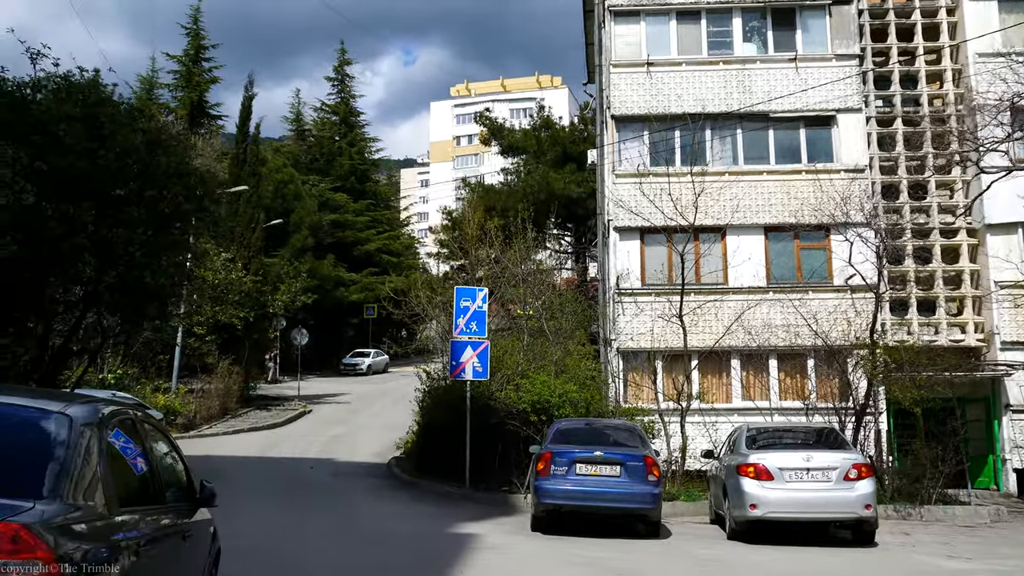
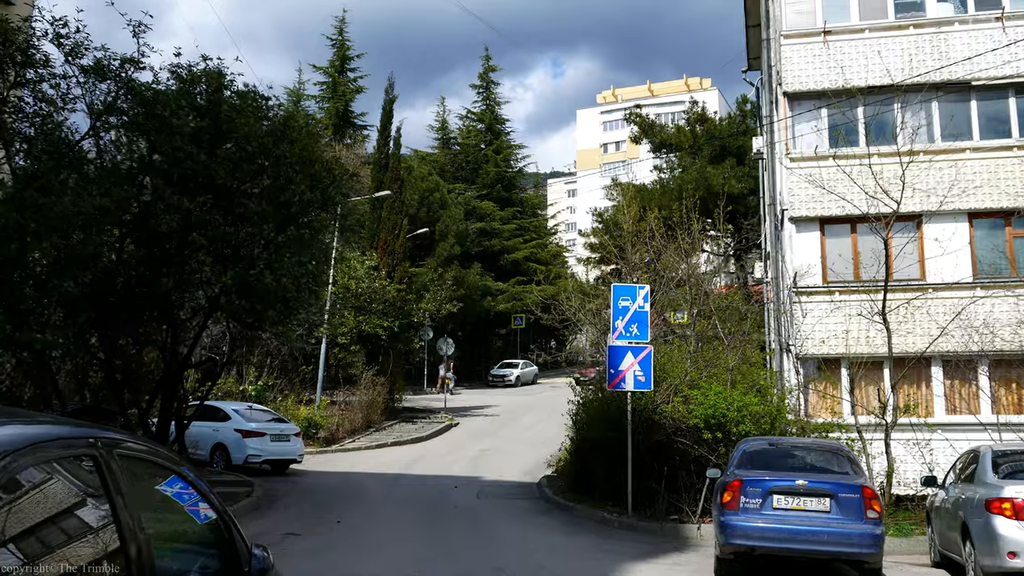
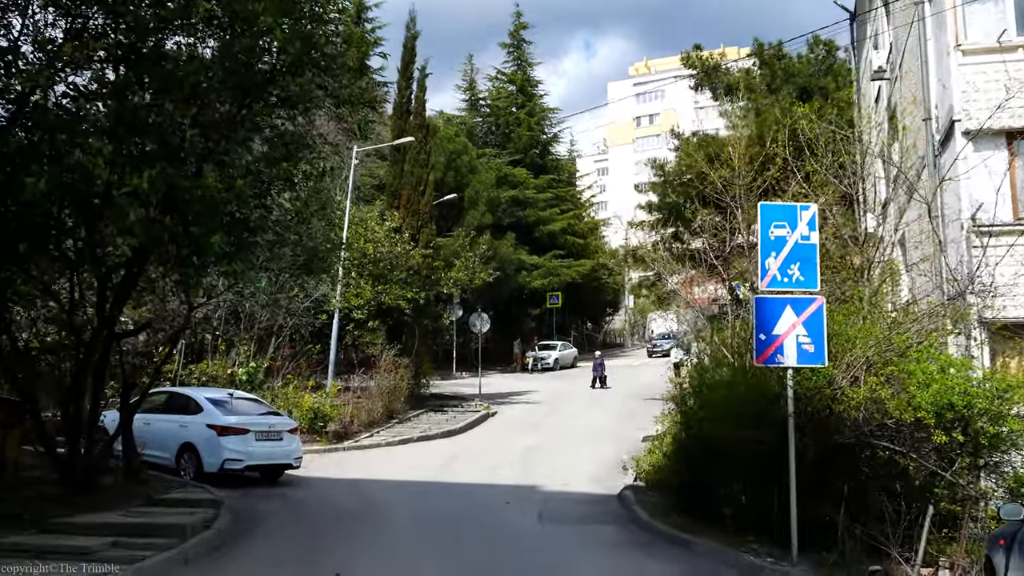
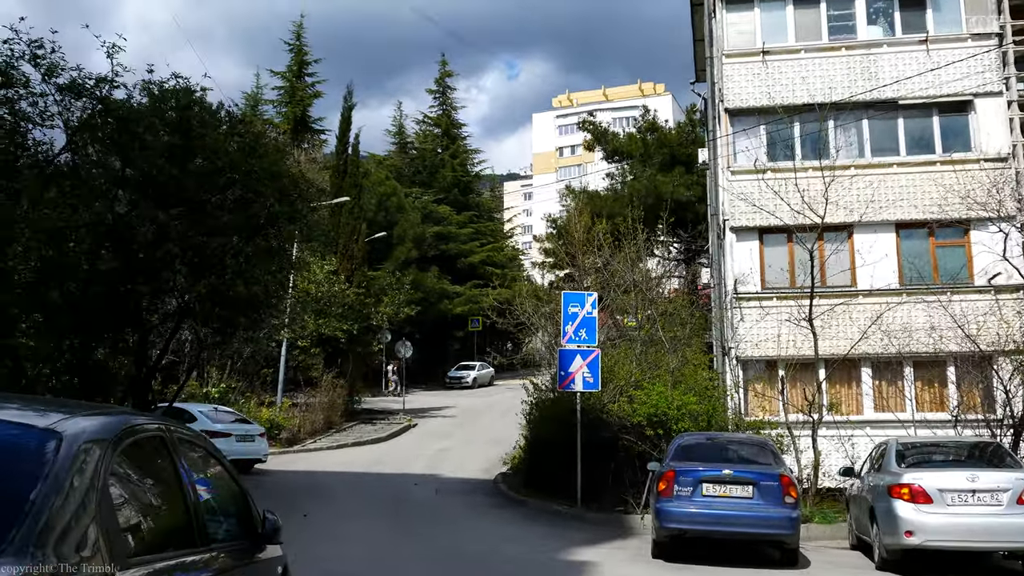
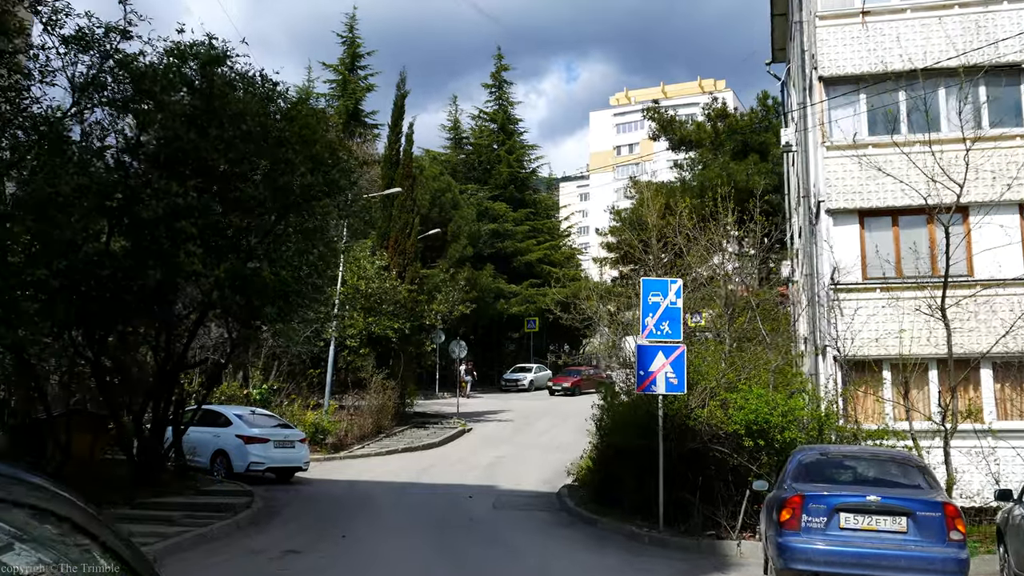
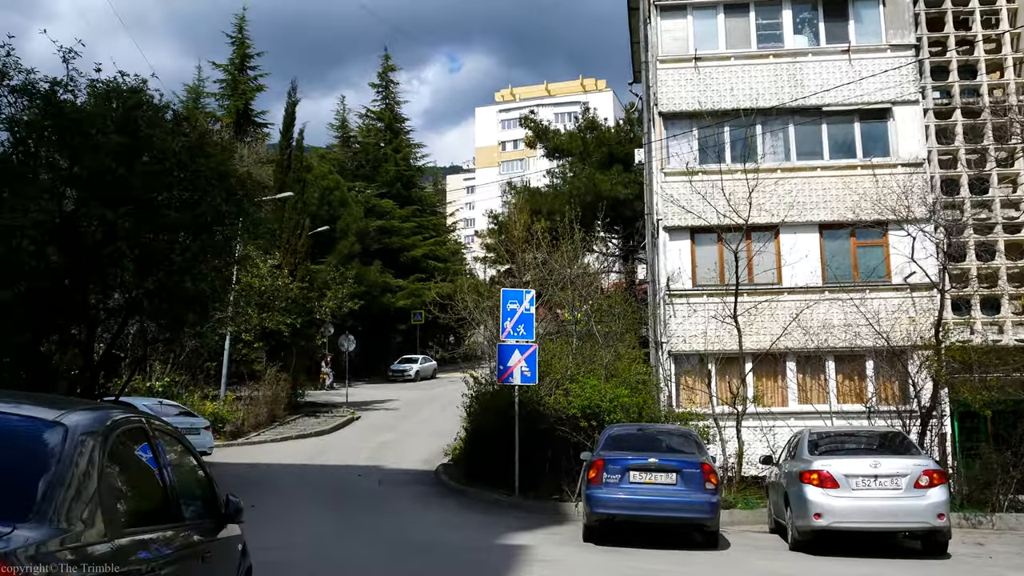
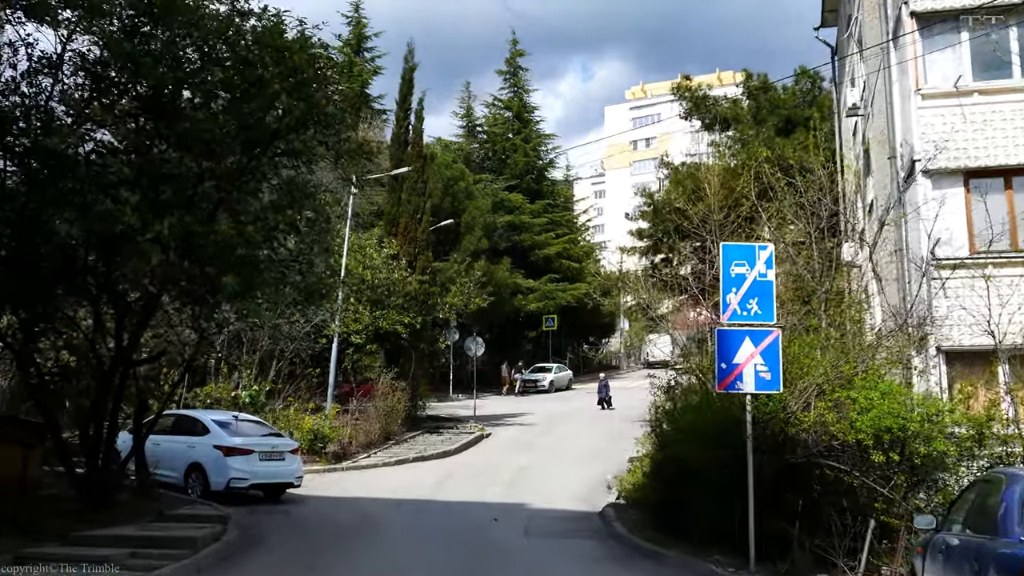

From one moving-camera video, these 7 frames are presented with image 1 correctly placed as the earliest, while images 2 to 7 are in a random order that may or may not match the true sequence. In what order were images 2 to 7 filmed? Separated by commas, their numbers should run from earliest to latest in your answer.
6, 4, 2, 5, 7, 3
